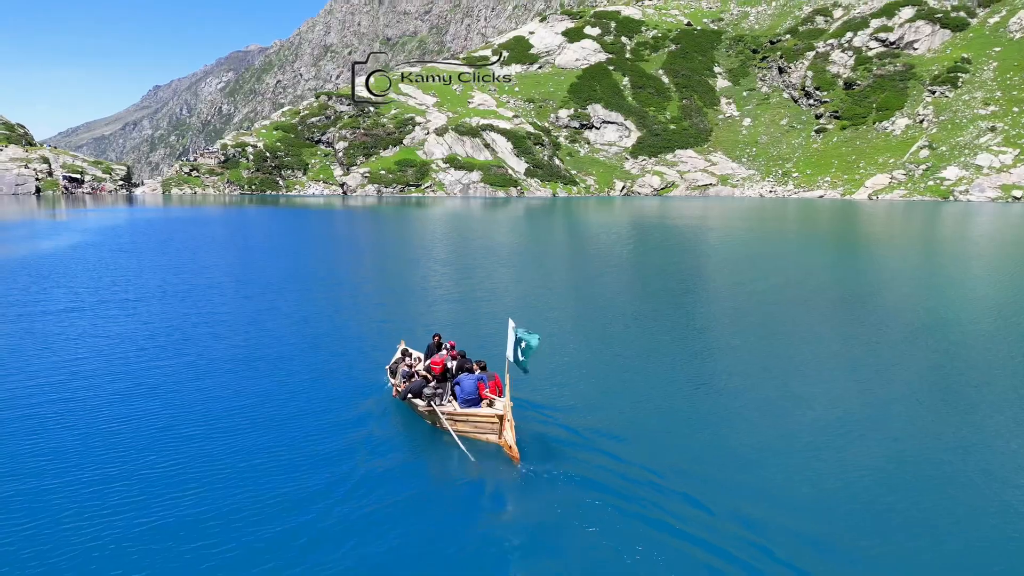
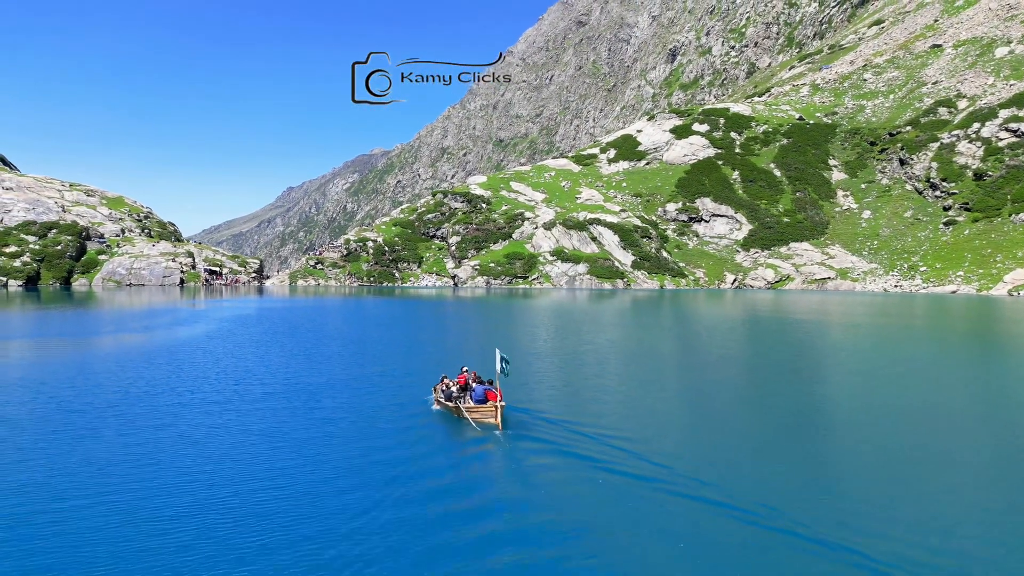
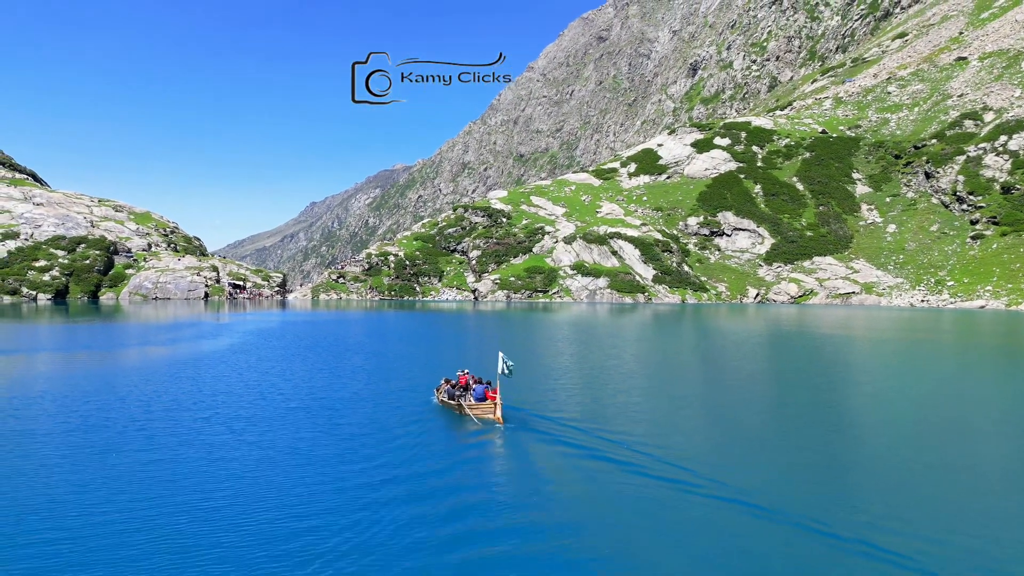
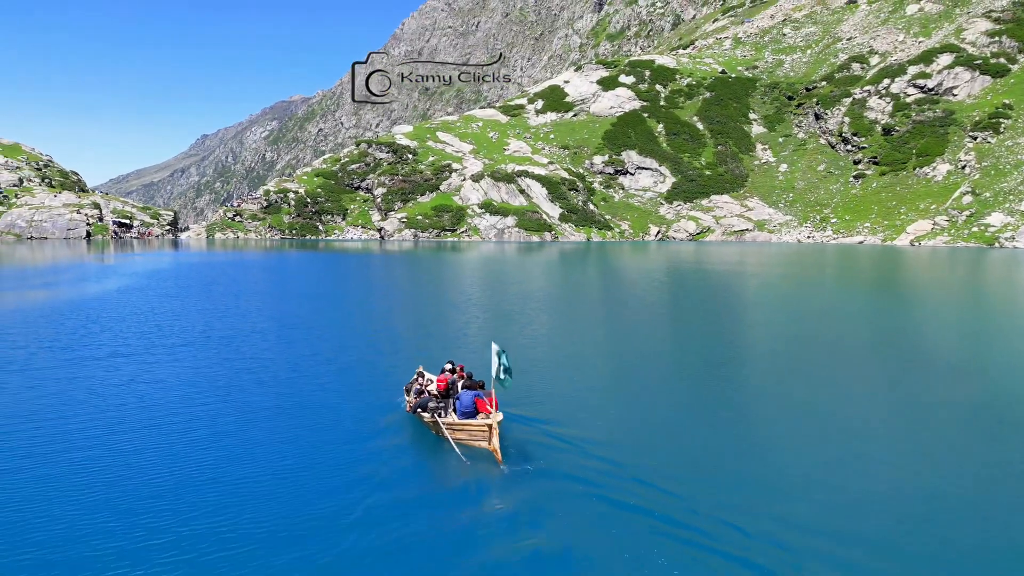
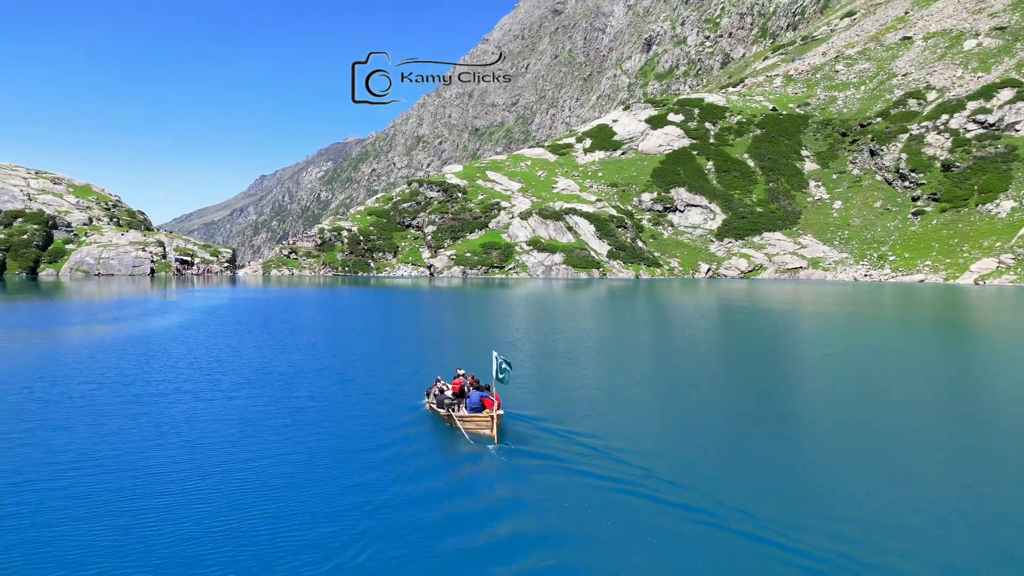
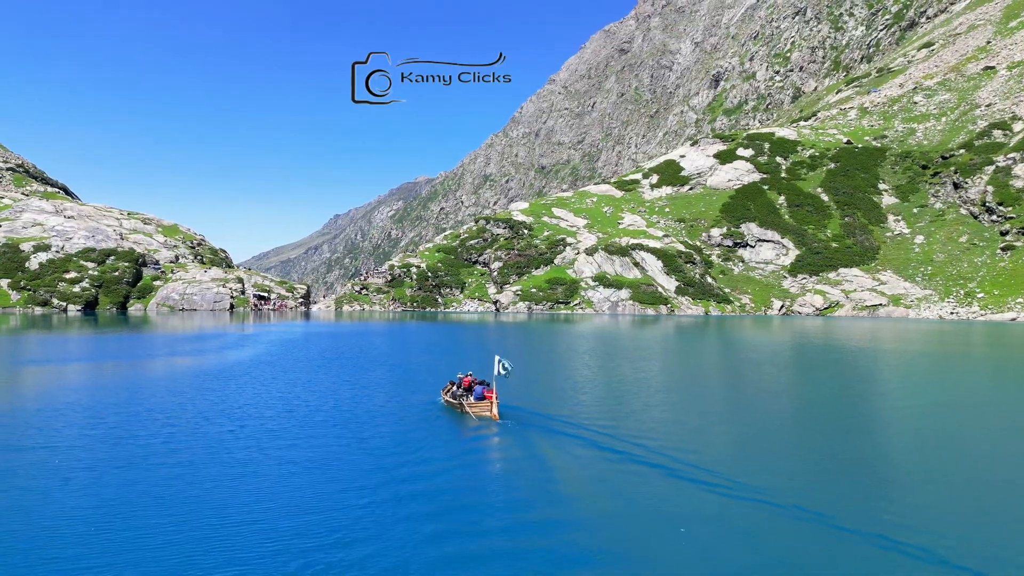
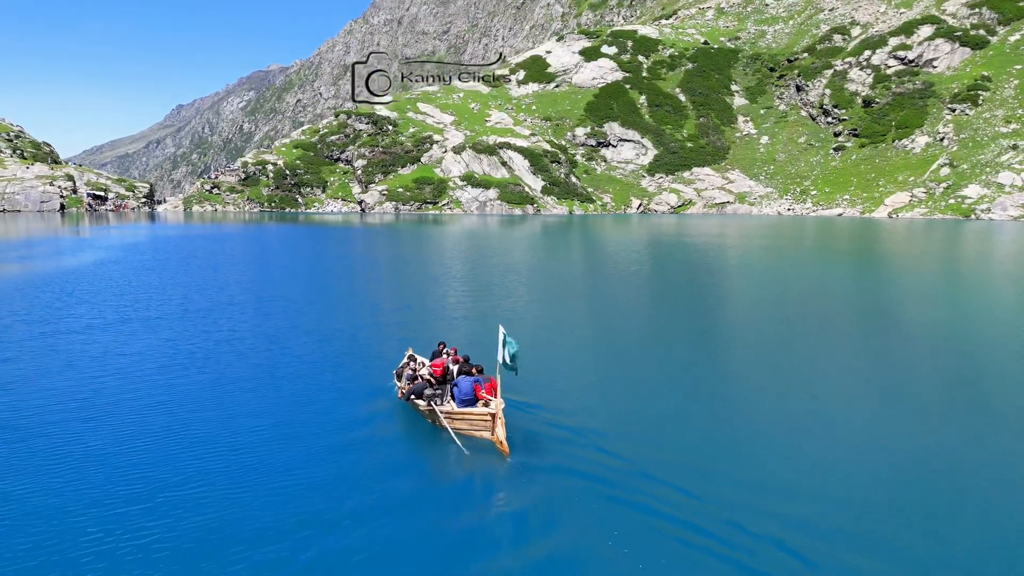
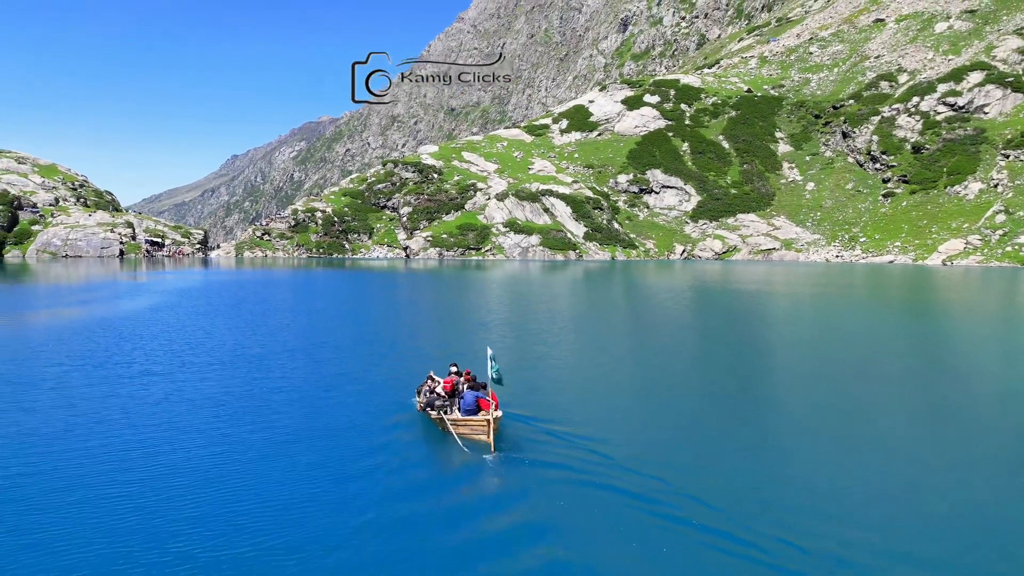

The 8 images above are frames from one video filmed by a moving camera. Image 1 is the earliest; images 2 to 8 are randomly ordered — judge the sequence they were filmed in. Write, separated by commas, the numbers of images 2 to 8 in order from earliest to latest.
7, 4, 8, 5, 2, 3, 6
